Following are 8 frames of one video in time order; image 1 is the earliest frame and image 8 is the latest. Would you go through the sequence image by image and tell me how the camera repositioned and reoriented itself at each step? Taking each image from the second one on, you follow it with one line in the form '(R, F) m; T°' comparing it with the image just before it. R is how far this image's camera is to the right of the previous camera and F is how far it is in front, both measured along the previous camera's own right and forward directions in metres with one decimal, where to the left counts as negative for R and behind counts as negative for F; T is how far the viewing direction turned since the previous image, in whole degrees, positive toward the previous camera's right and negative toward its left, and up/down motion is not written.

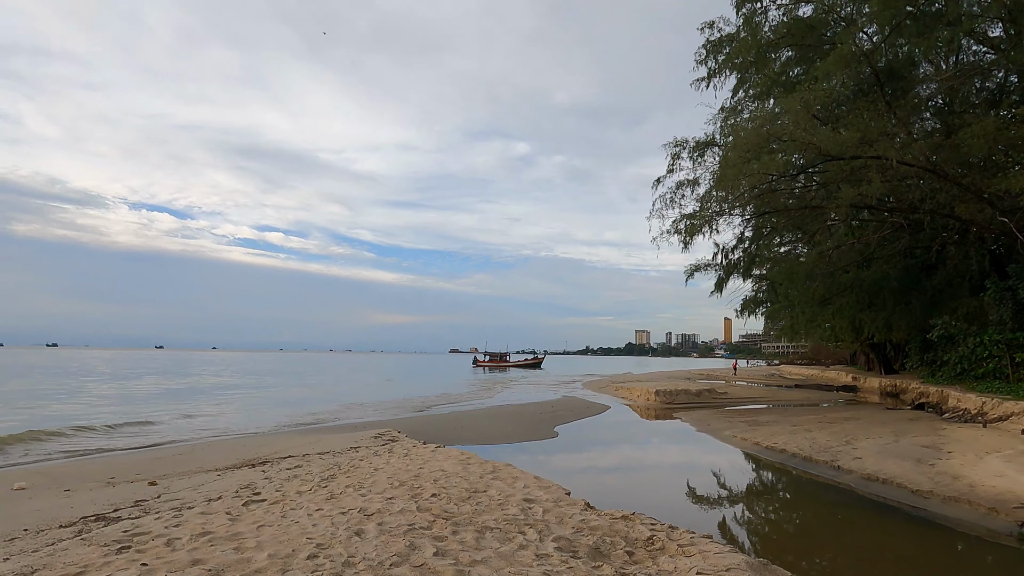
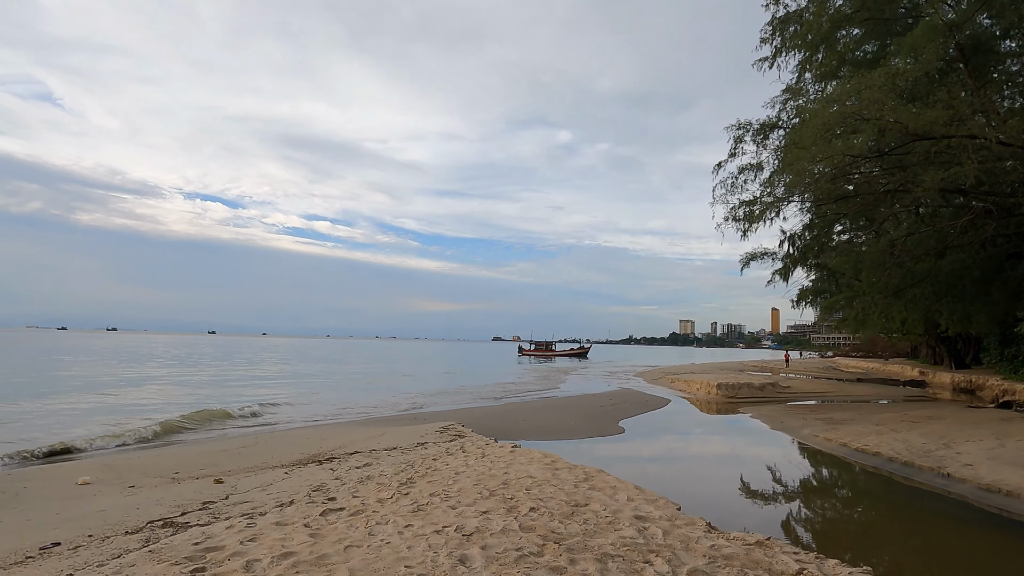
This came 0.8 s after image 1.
(-0.5, +0.6) m; -4°
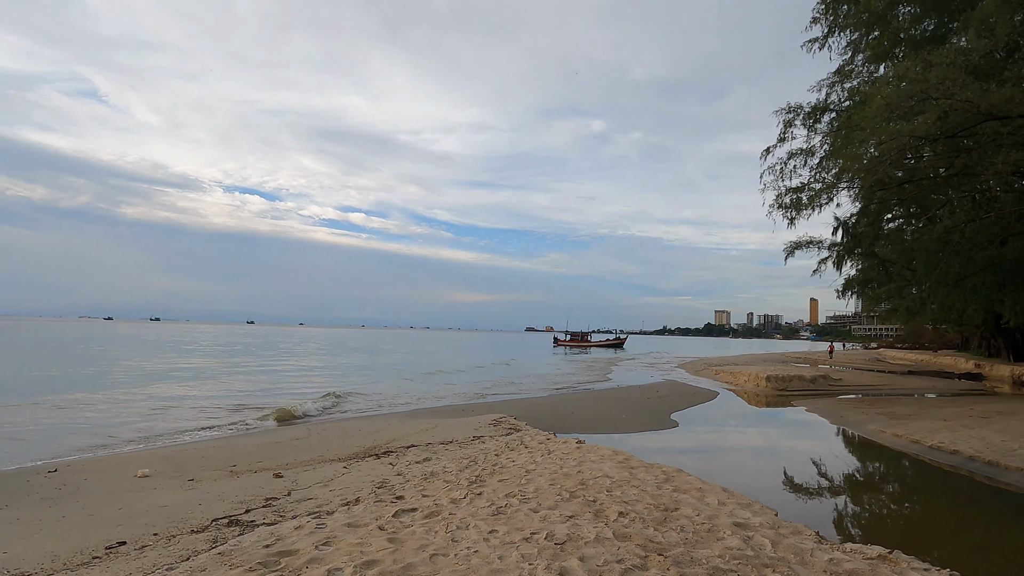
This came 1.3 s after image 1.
(-0.3, +0.3) m; -3°
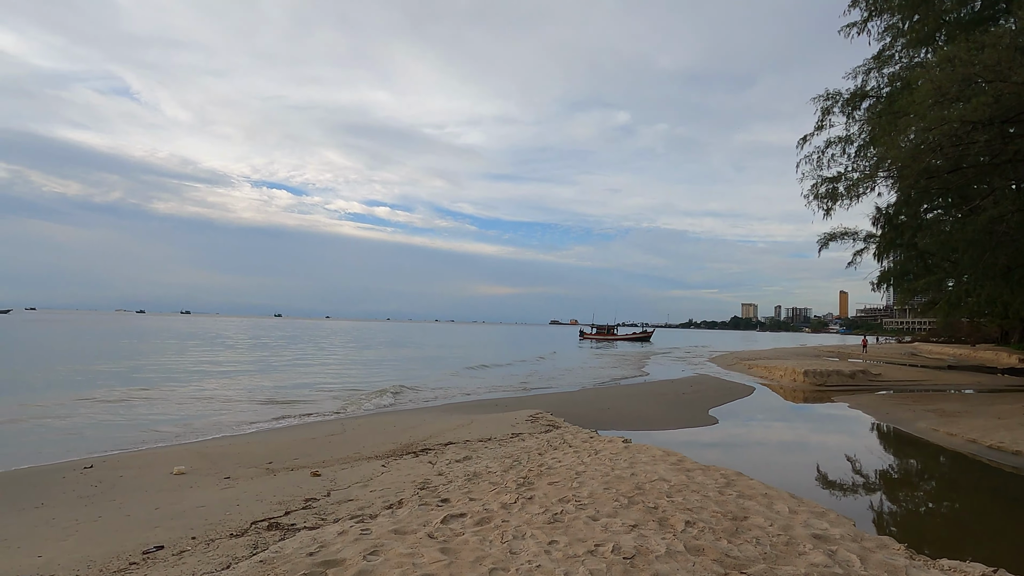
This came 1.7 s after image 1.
(-0.2, +0.3) m; -2°
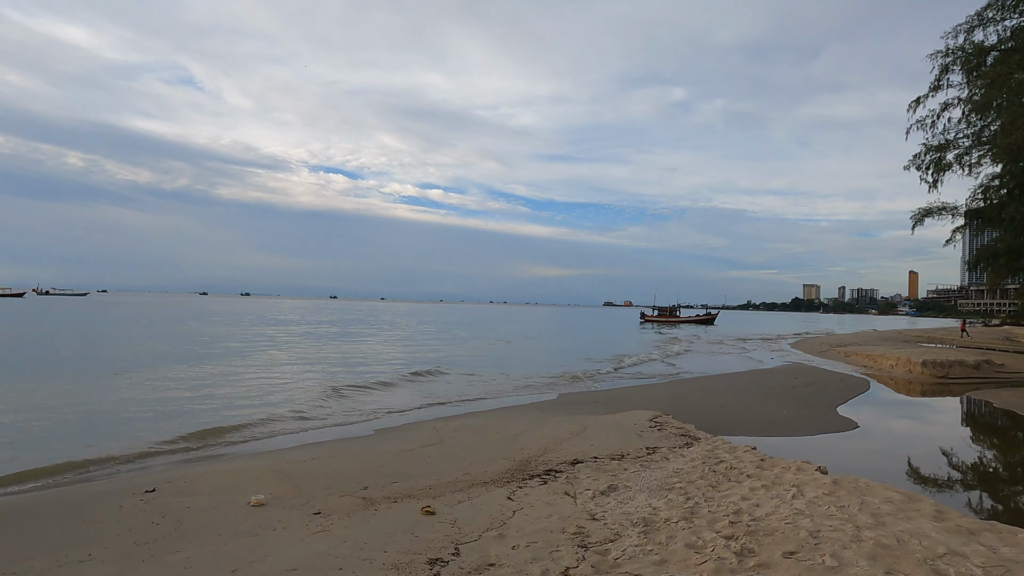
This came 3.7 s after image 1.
(-0.8, +1.5) m; -5°
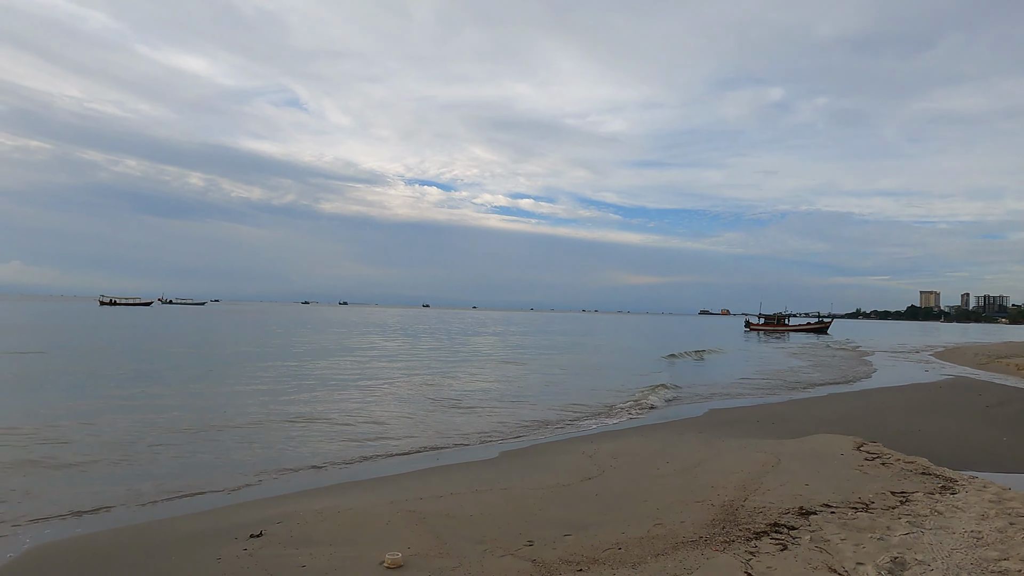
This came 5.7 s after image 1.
(-0.8, +1.5) m; -8°
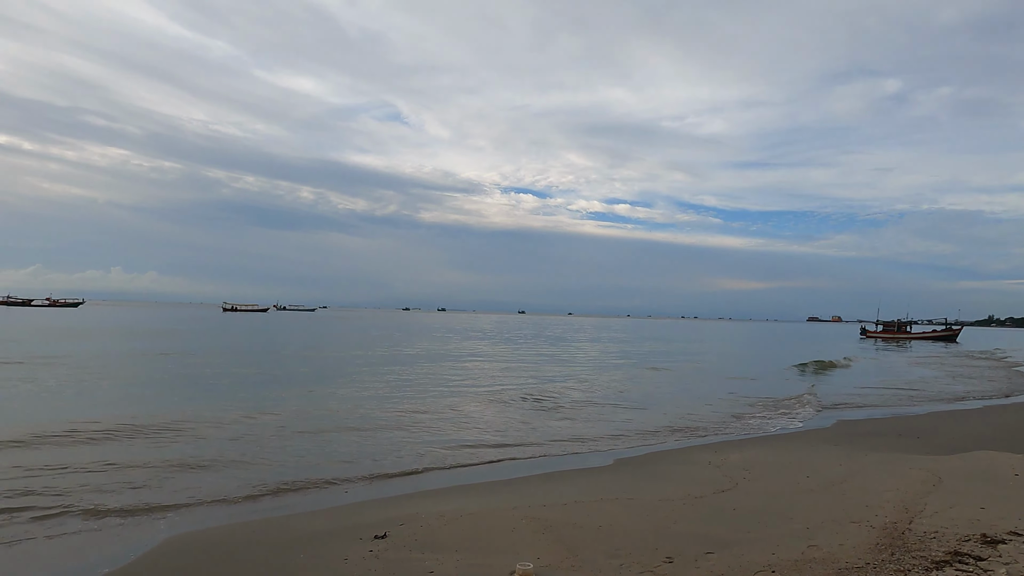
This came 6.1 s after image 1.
(-0.2, +0.3) m; -8°
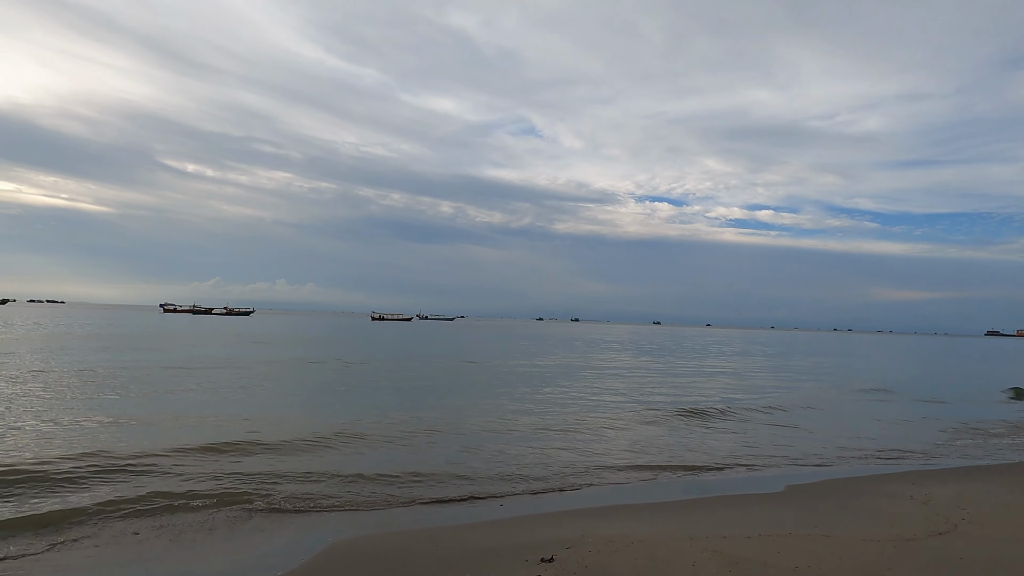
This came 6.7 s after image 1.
(-0.2, +0.3) m; -12°
